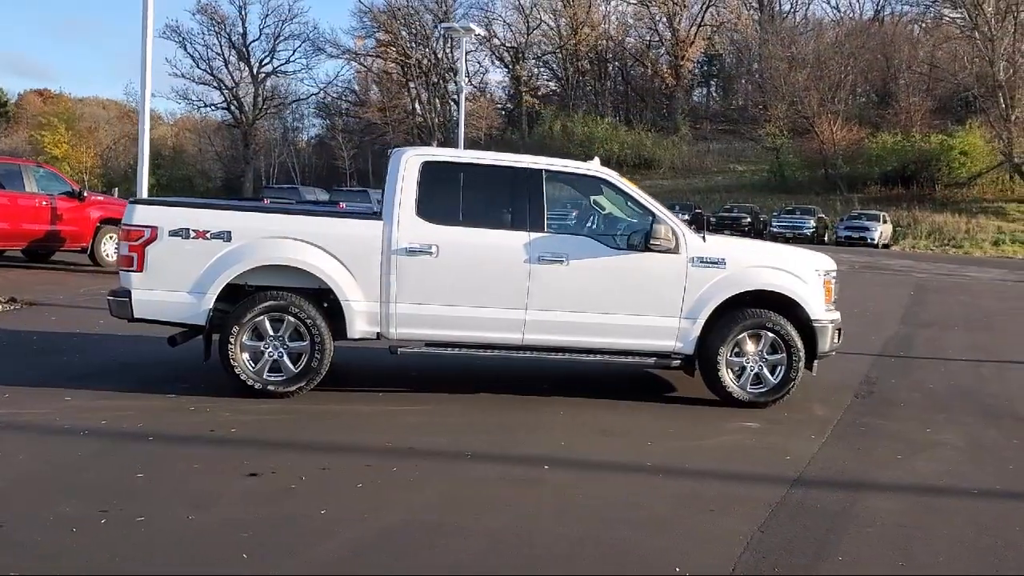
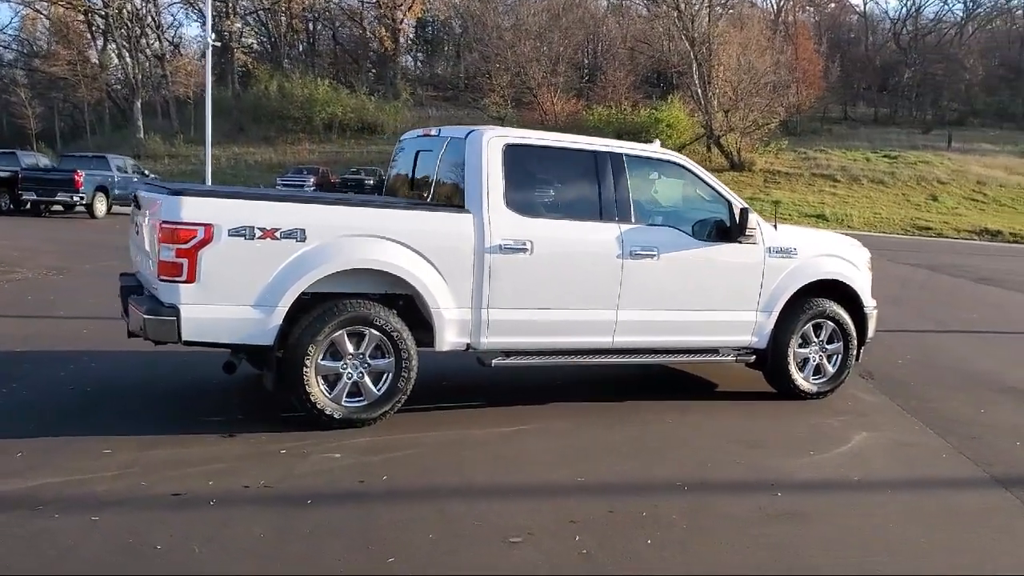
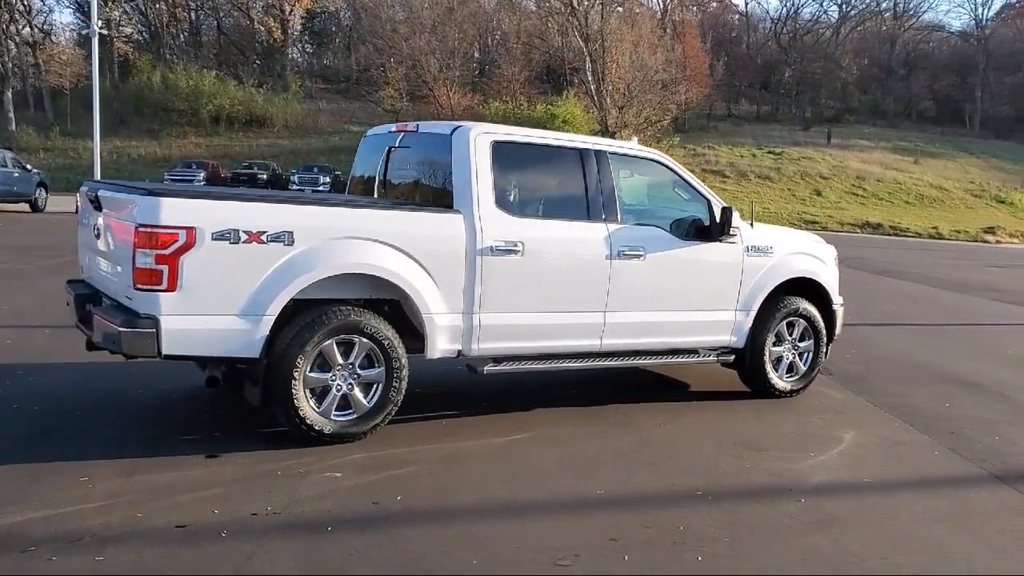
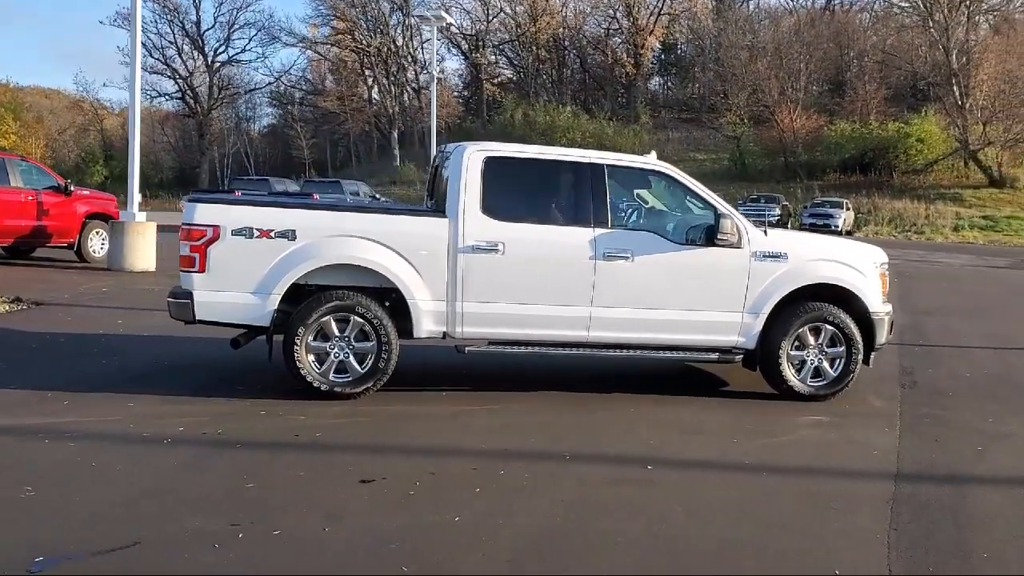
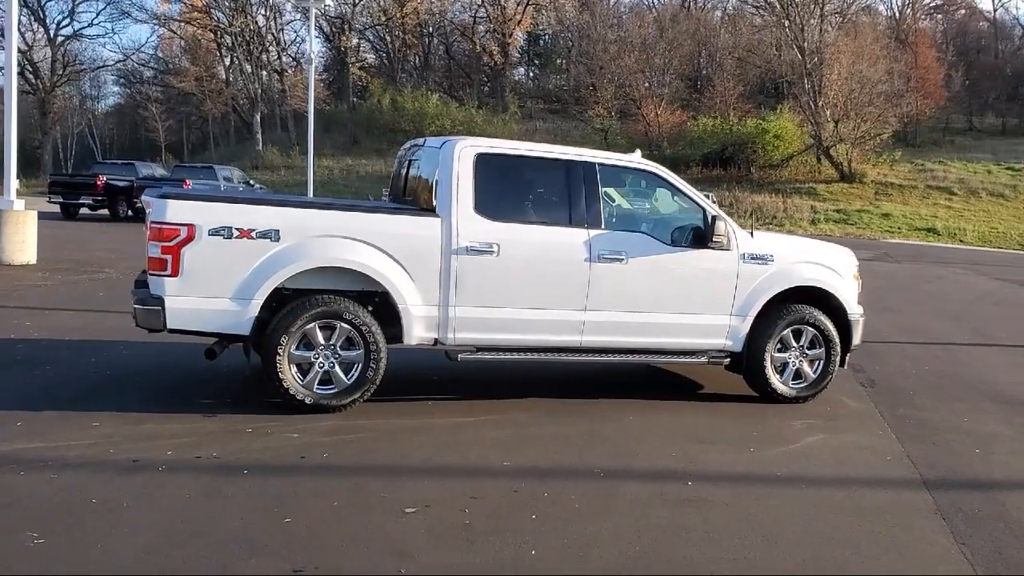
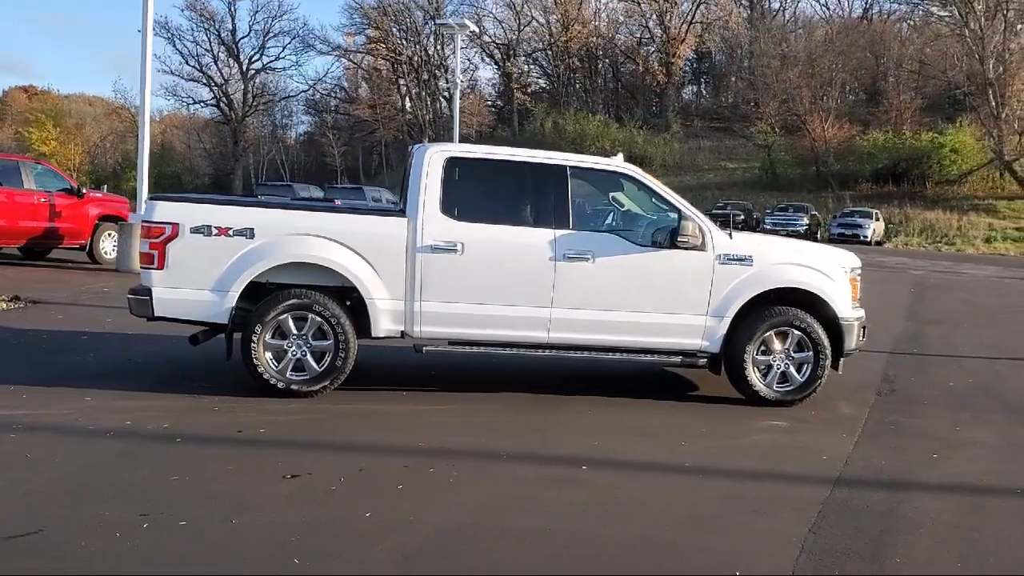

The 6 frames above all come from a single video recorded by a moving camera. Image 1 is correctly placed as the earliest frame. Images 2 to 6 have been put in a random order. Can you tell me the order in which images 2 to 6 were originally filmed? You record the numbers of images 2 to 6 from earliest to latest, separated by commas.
6, 4, 5, 2, 3
